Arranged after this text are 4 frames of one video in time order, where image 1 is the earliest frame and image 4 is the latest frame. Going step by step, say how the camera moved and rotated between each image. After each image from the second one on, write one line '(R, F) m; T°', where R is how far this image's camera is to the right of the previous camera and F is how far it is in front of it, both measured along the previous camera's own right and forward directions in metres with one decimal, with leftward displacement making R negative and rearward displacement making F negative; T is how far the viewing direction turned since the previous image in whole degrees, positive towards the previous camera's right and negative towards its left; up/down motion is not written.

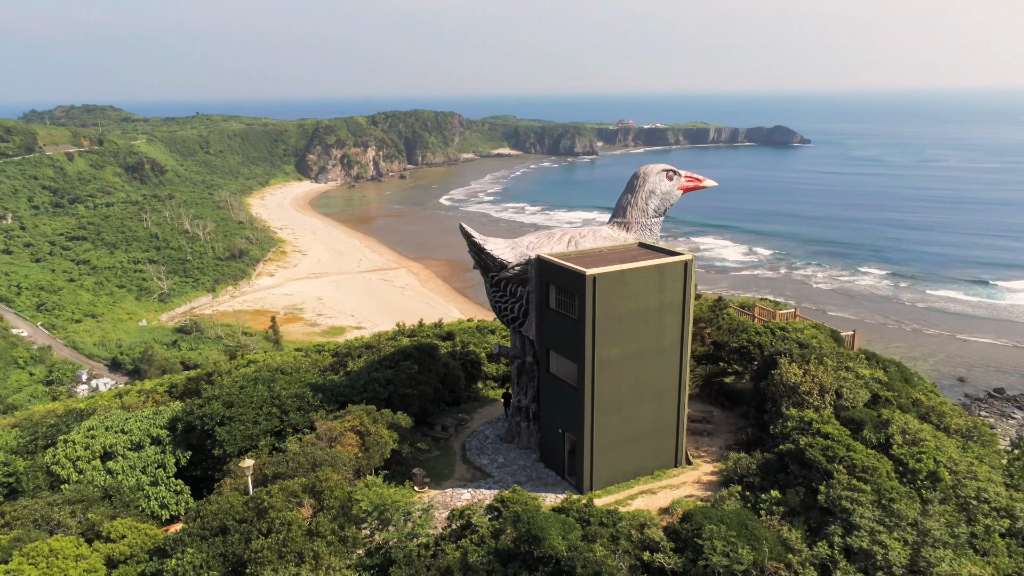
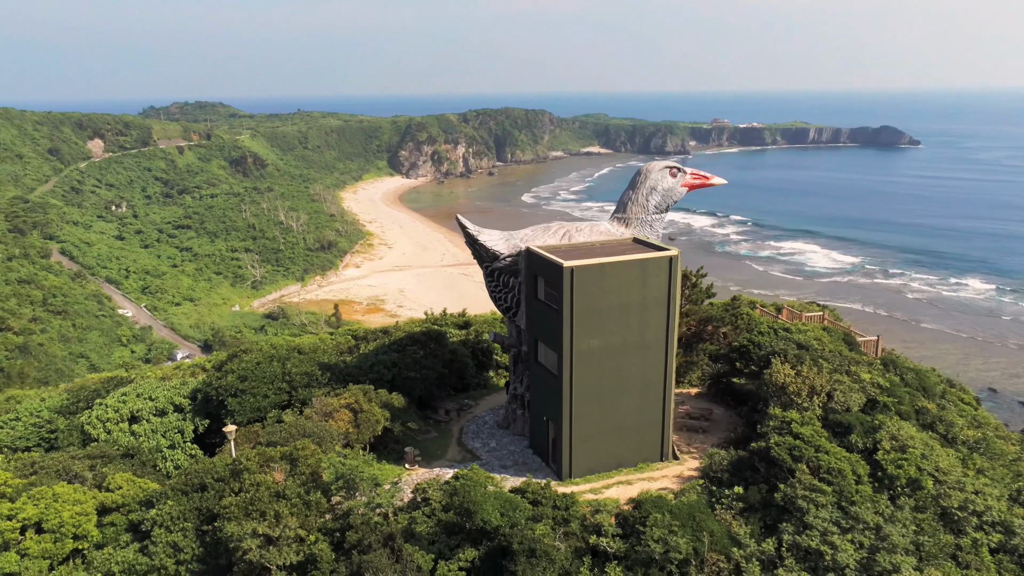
(+2.0, -0.4) m; -7°
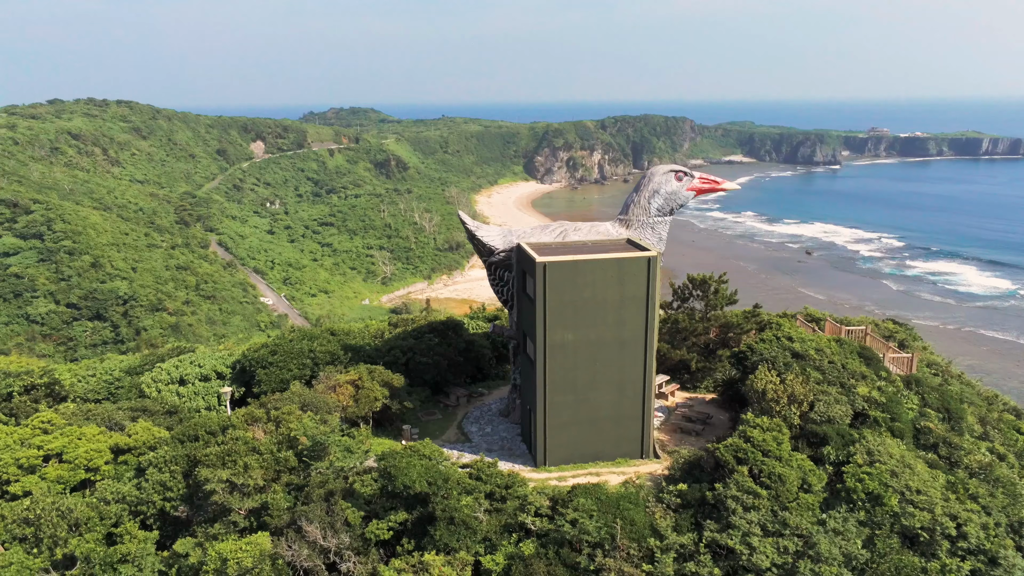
(+3.1, -0.6) m; -10°
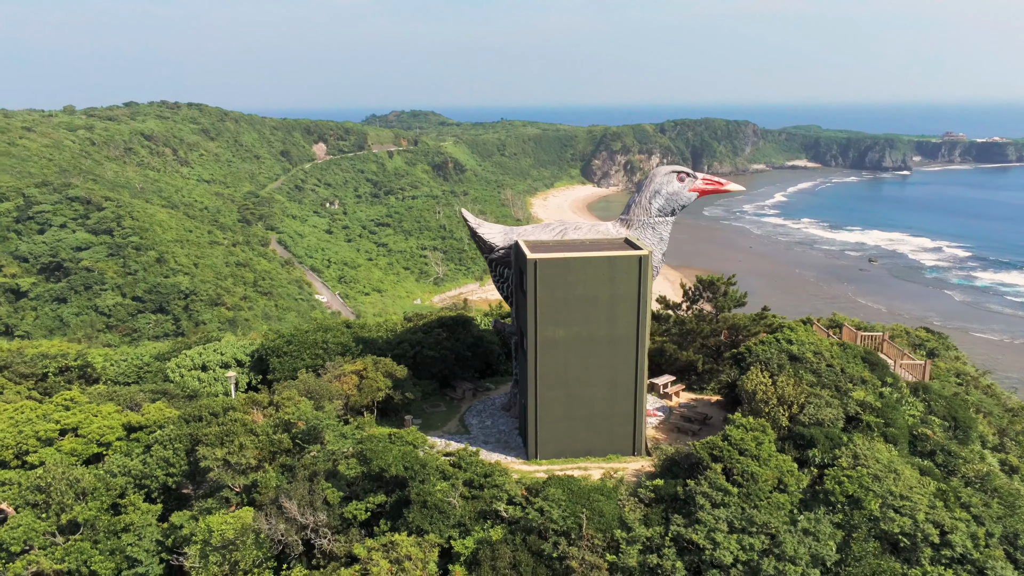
(+1.3, -0.3) m; -4°
